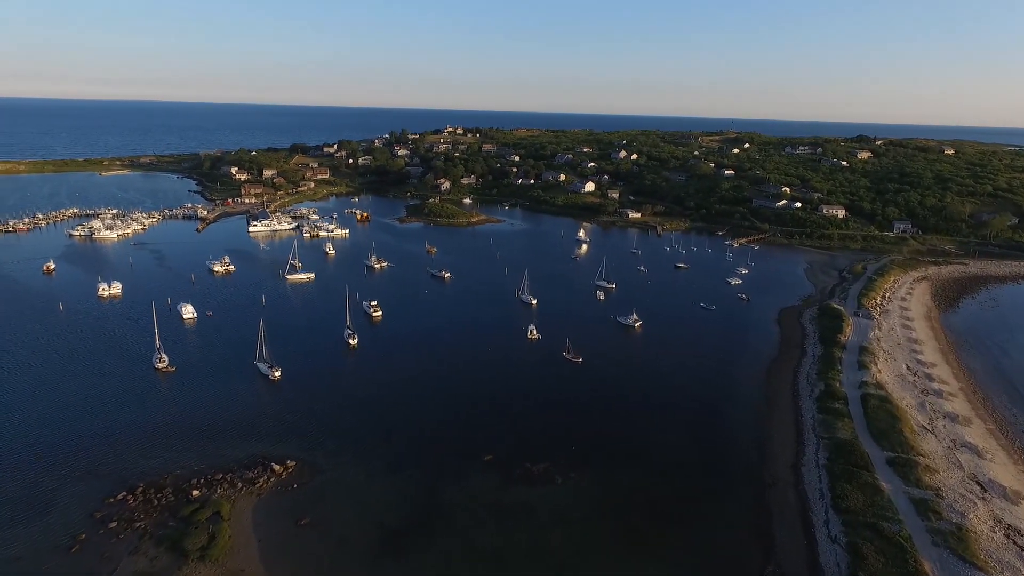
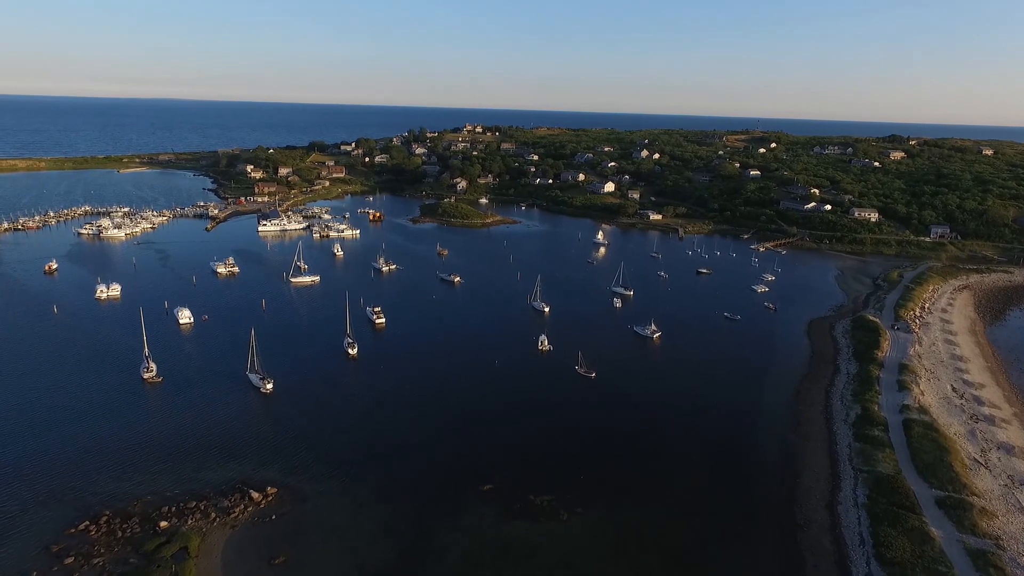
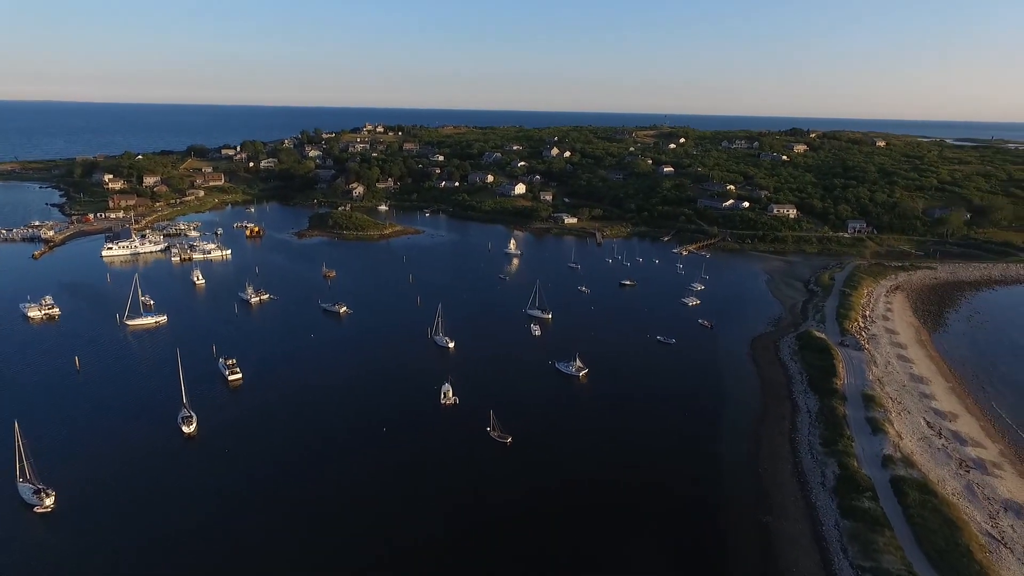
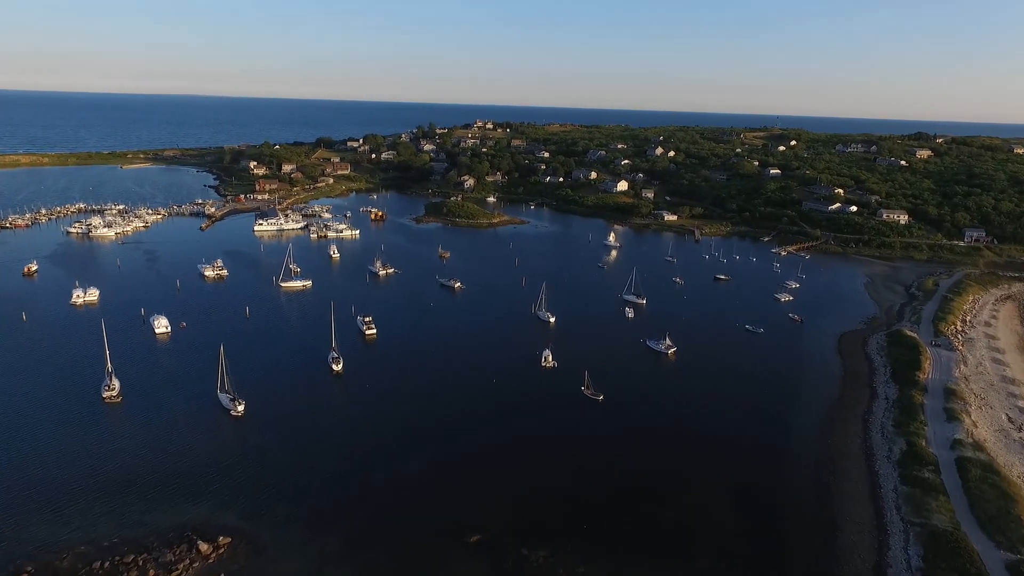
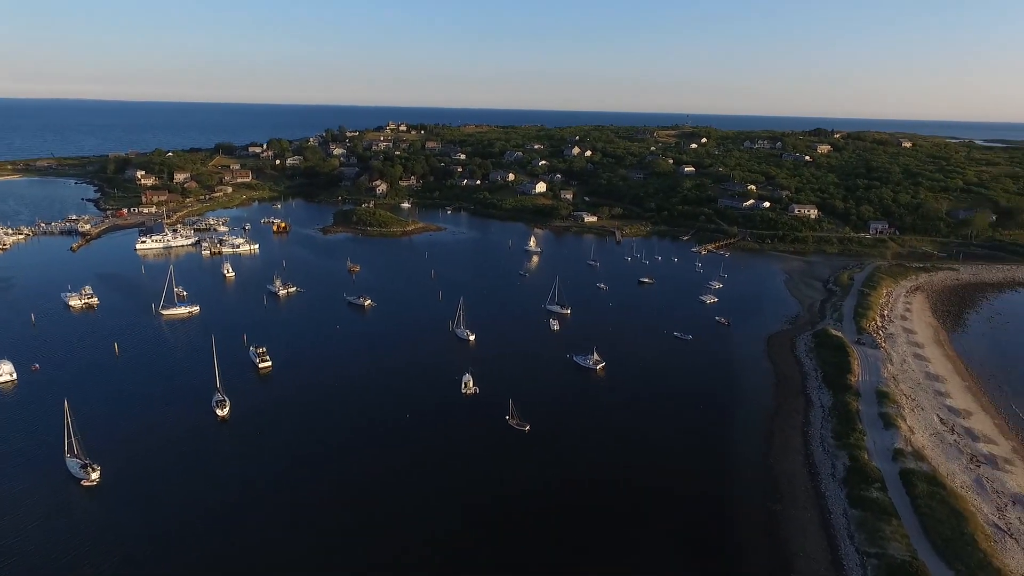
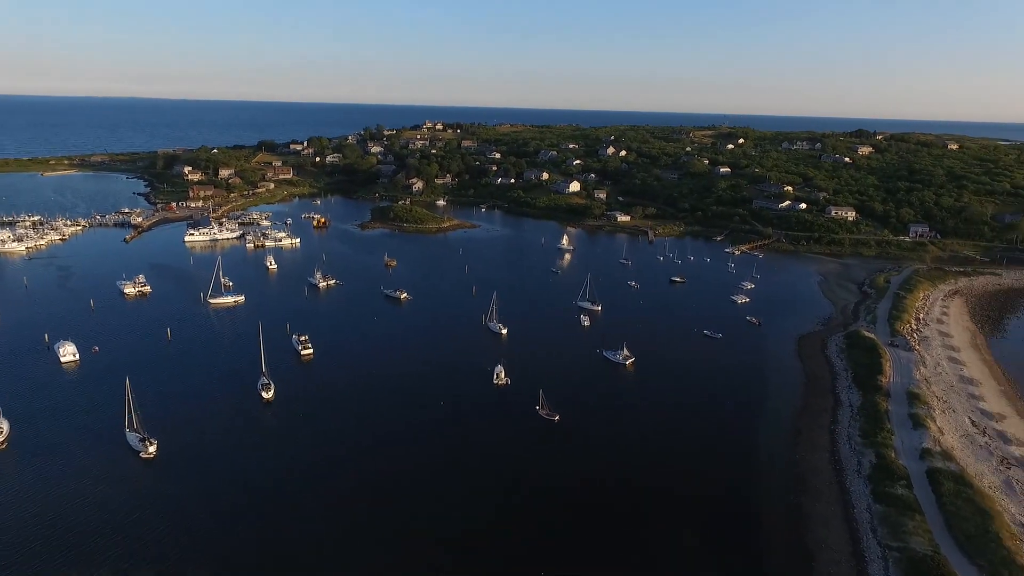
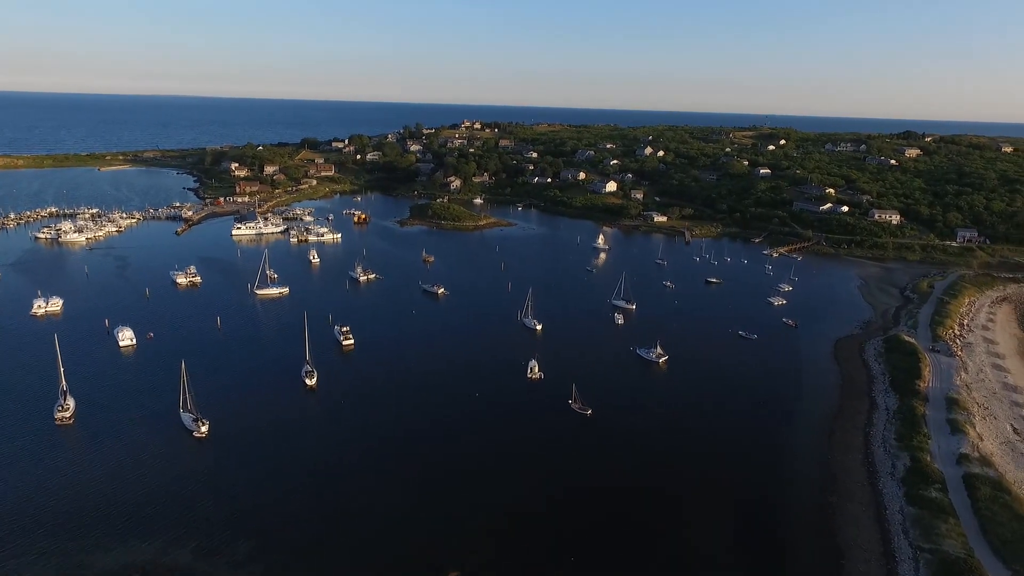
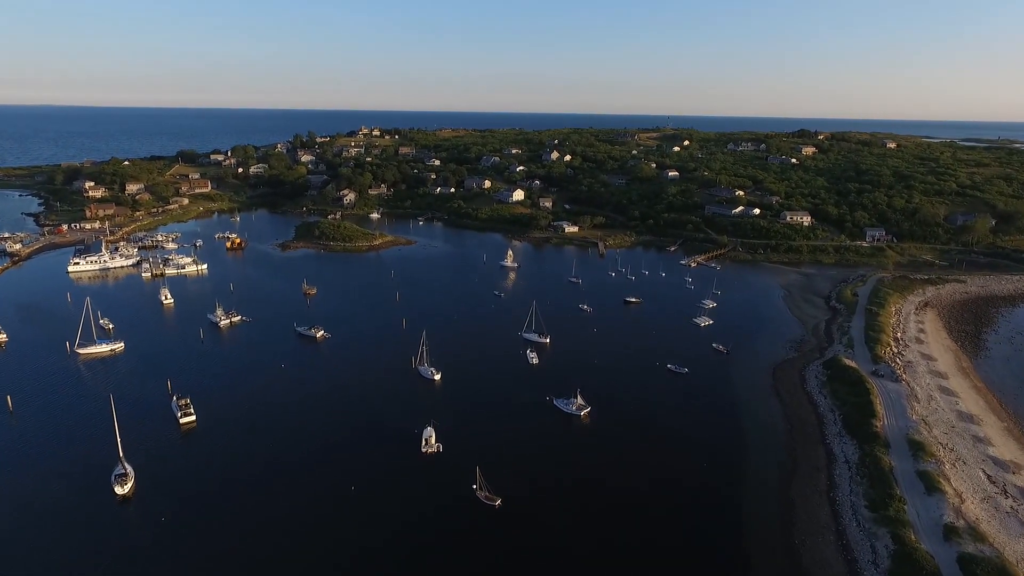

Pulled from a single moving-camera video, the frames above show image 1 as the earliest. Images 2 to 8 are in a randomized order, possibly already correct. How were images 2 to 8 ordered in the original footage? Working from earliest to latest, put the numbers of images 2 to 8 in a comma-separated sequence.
2, 4, 7, 6, 5, 3, 8
